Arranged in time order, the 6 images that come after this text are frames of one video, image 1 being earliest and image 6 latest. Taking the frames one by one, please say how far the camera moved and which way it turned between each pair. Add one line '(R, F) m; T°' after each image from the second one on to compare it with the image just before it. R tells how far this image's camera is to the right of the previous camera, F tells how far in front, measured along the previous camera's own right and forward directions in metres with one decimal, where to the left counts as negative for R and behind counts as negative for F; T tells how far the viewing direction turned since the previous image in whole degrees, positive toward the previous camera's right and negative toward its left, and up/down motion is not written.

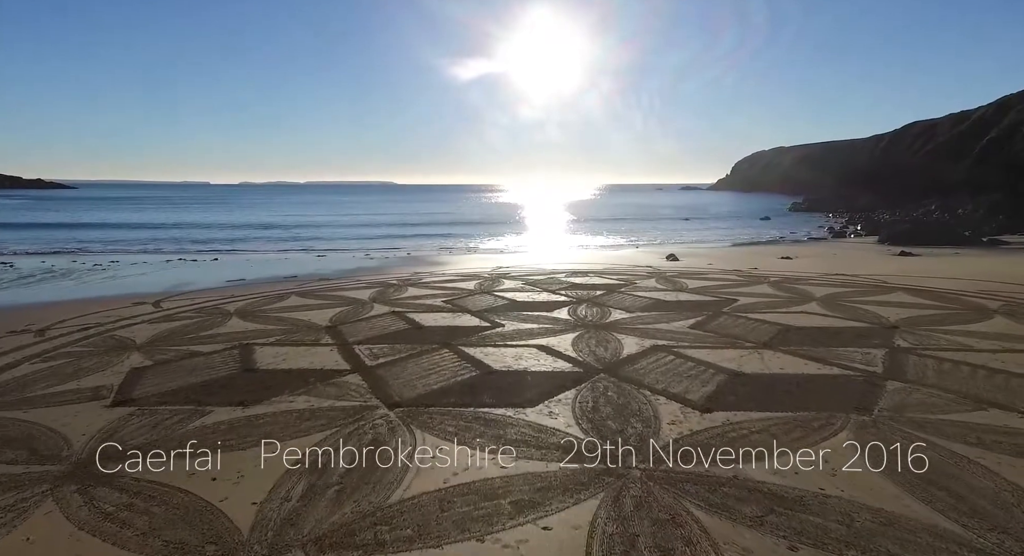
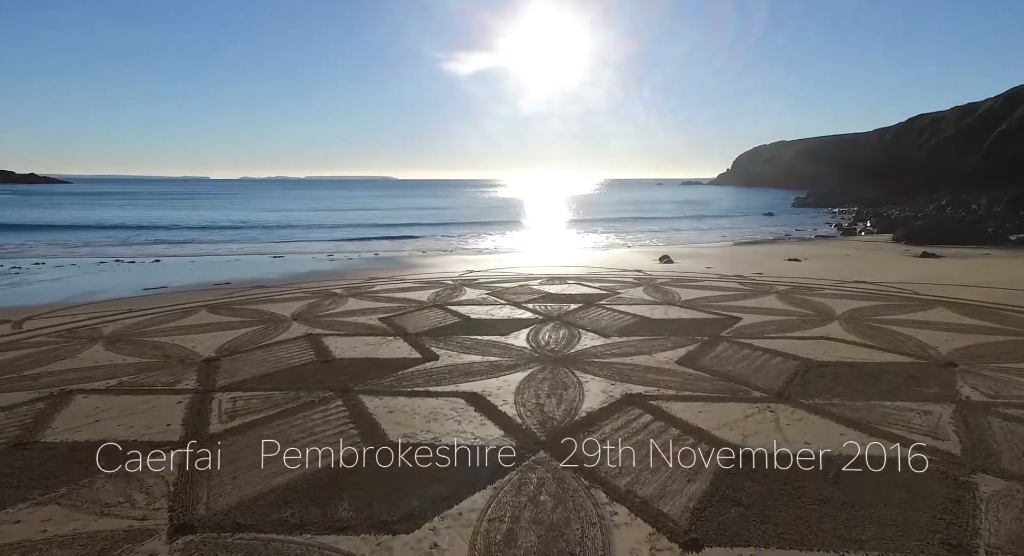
(+1.0, +2.4) m; 0°
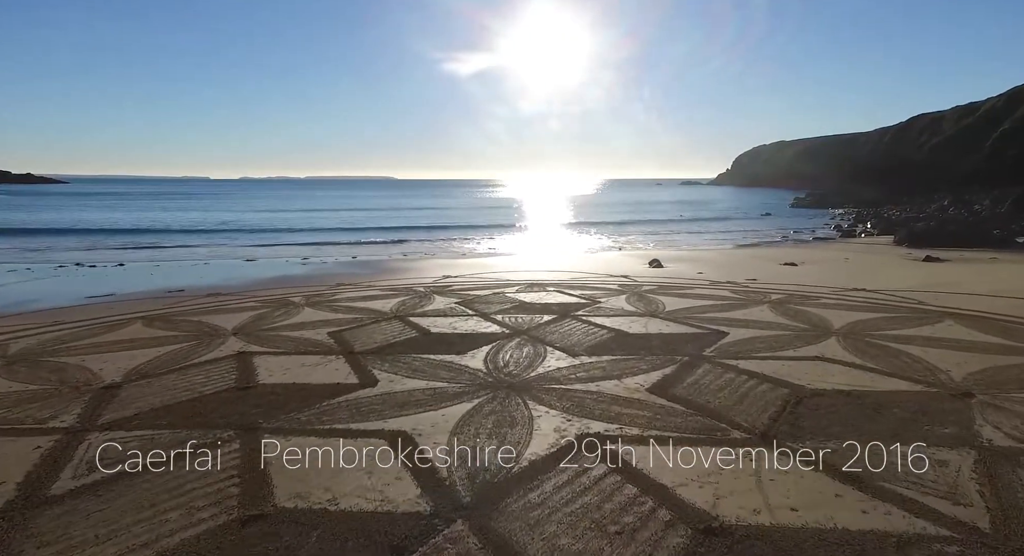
(+0.7, +1.0) m; 0°
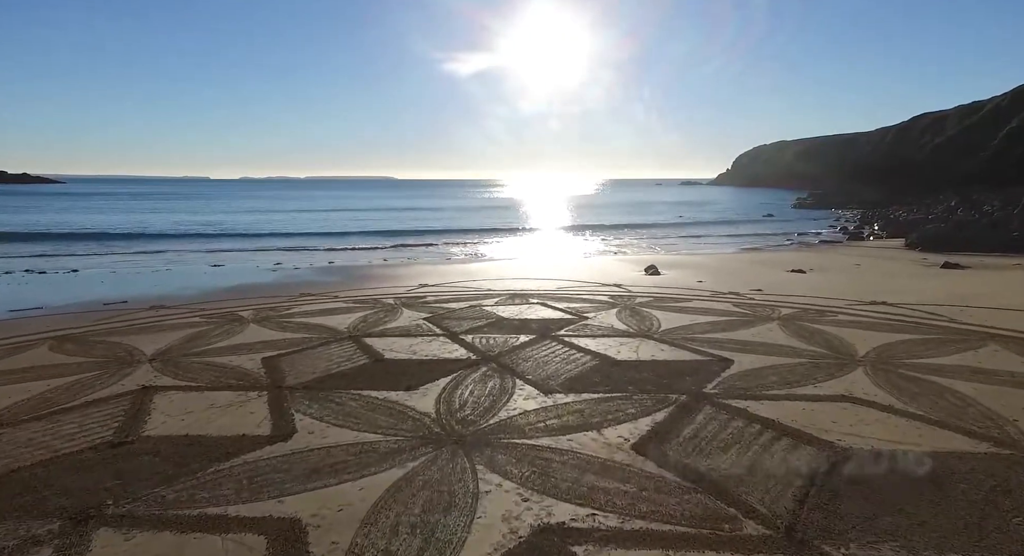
(+0.5, +1.5) m; 0°
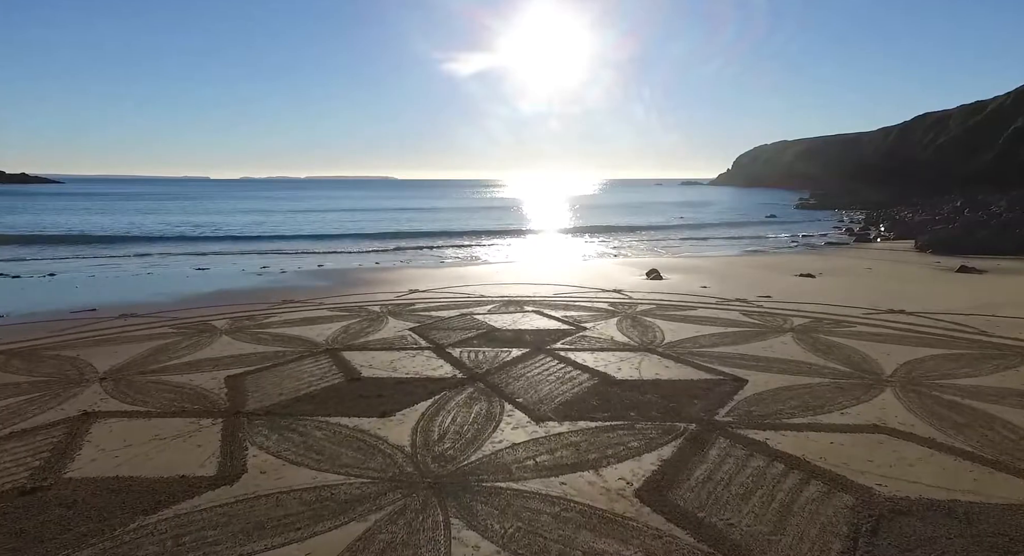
(+0.2, +0.8) m; 0°
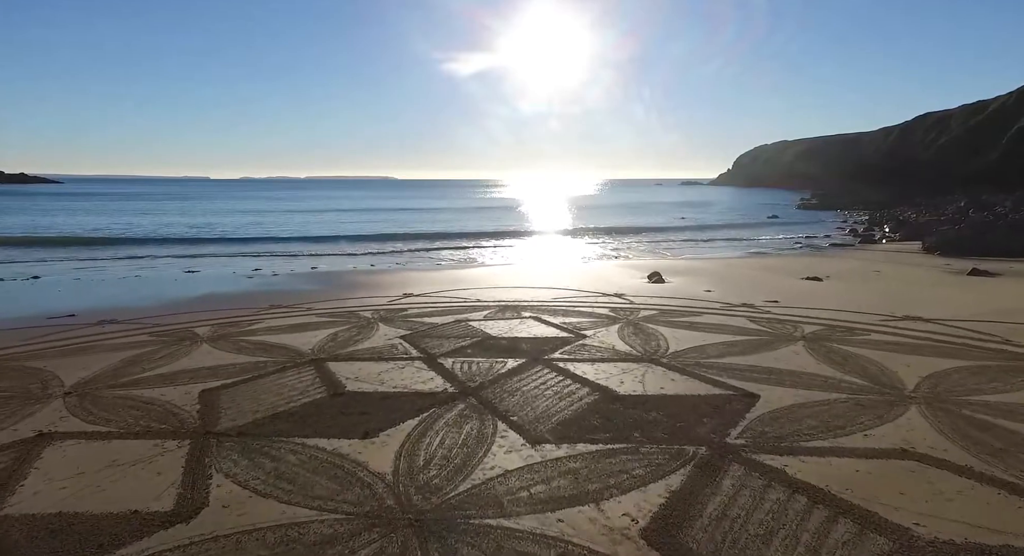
(+0.1, +0.5) m; 0°
